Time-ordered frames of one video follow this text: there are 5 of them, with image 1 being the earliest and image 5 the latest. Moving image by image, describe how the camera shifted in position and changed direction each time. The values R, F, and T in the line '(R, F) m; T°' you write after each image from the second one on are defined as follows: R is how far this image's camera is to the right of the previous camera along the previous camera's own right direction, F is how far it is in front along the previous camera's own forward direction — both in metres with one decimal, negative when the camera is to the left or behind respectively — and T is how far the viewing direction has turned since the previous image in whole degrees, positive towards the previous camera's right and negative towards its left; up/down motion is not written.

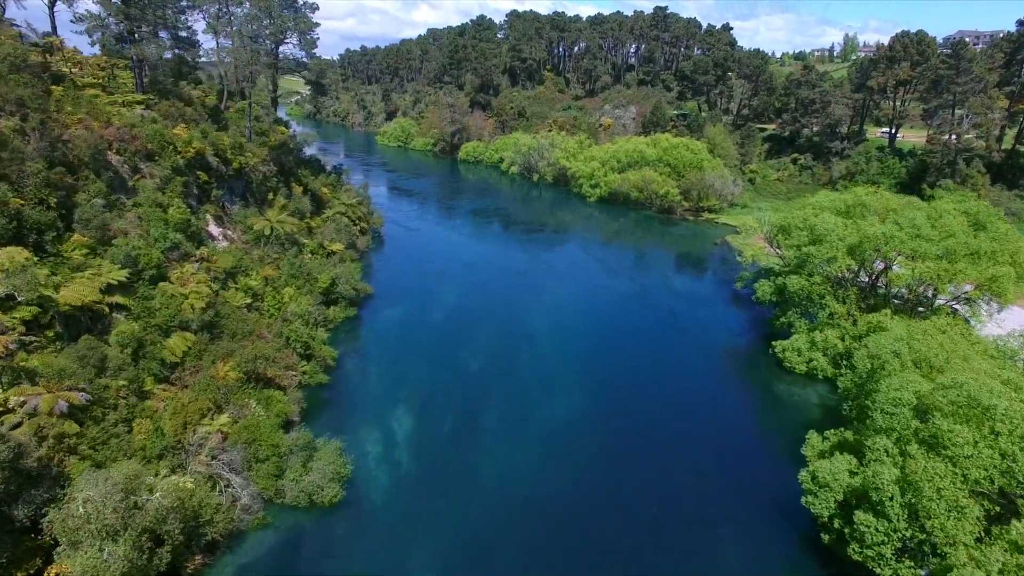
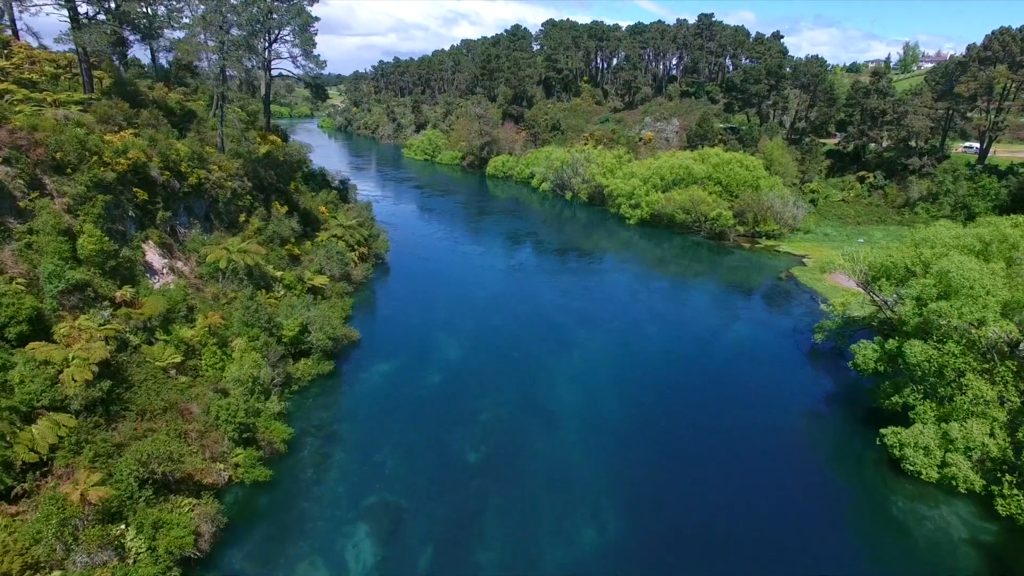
(+0.7, +8.0) m; -3°
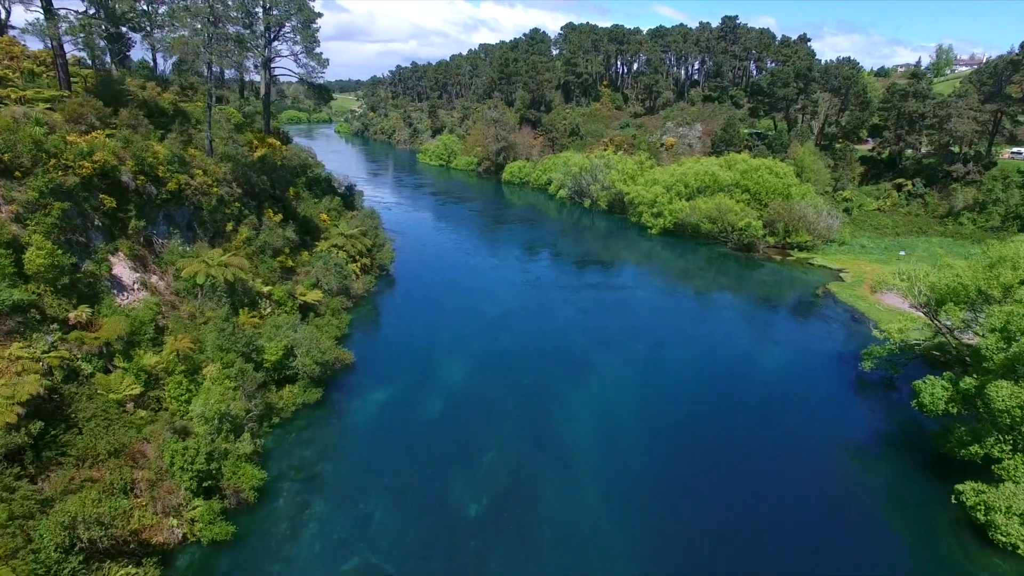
(+0.3, +3.3) m; -1°
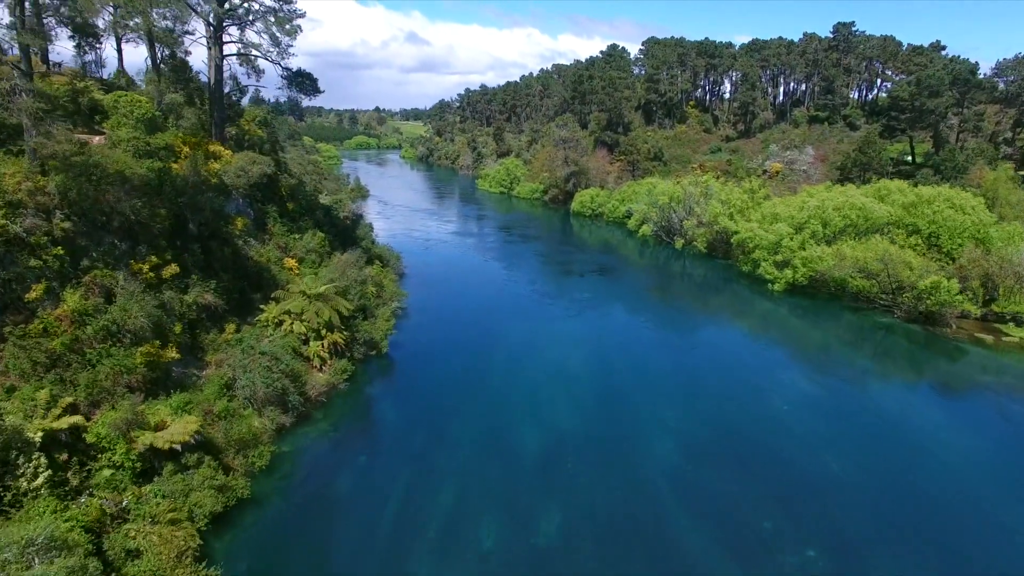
(+0.4, +16.4) m; -6°
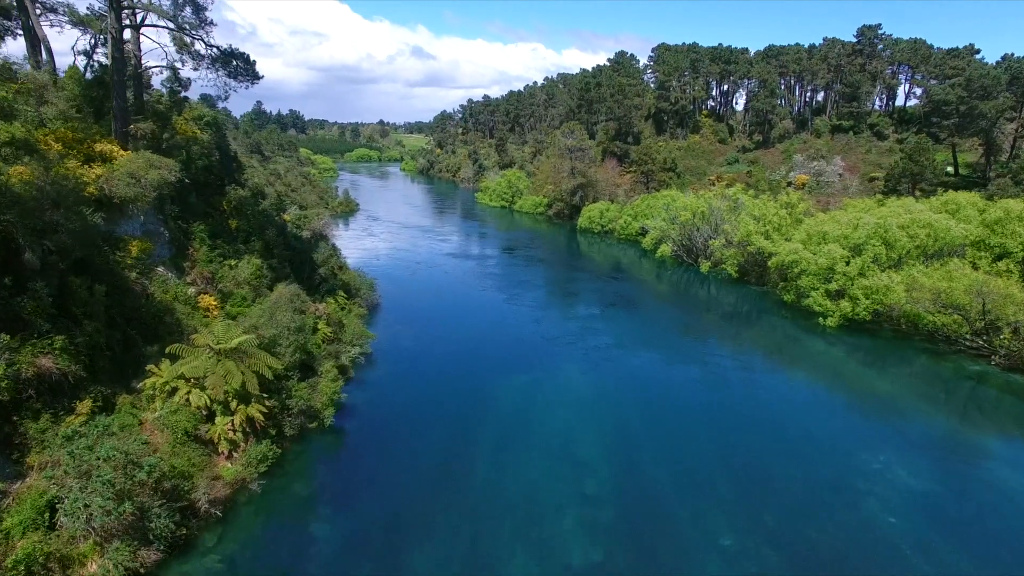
(+0.4, +7.9) m; 0°
